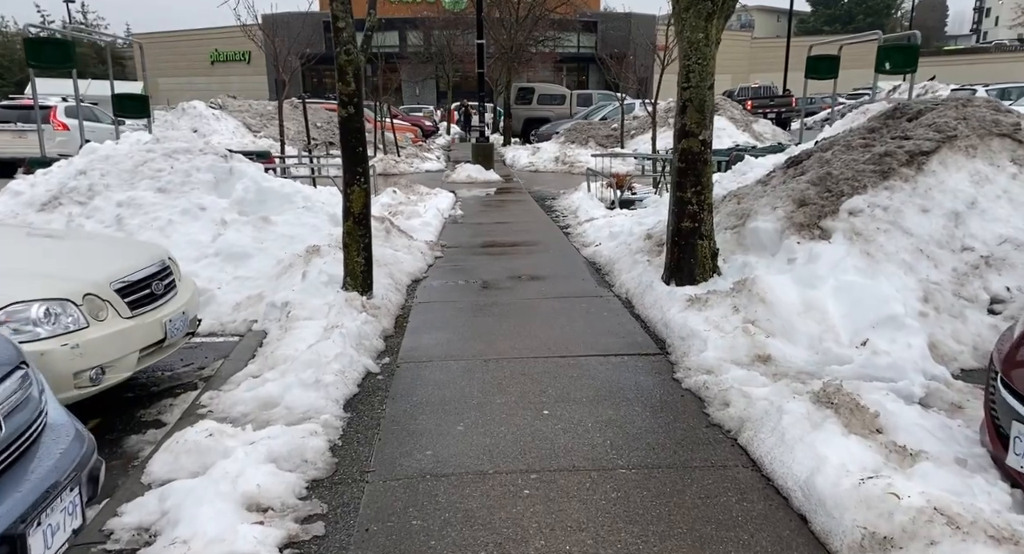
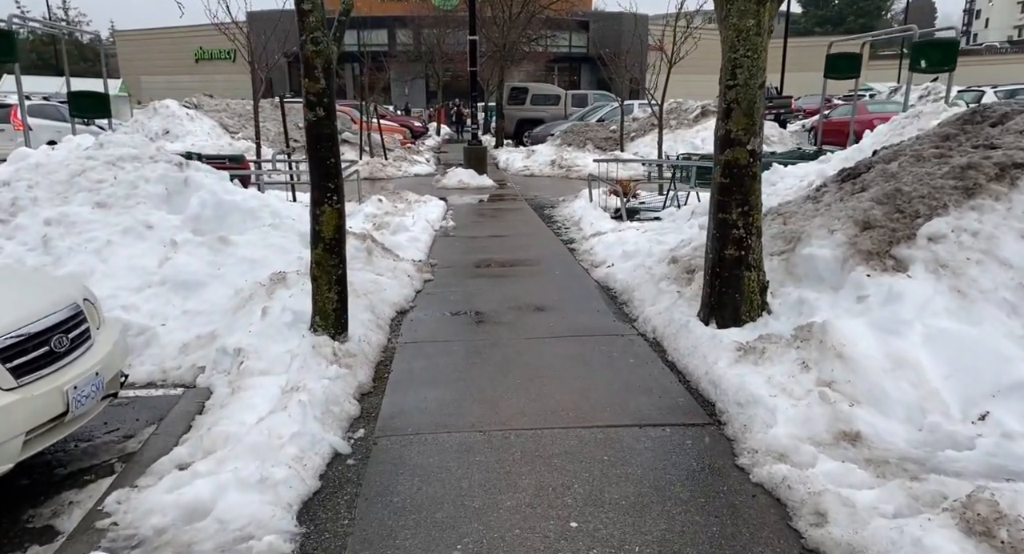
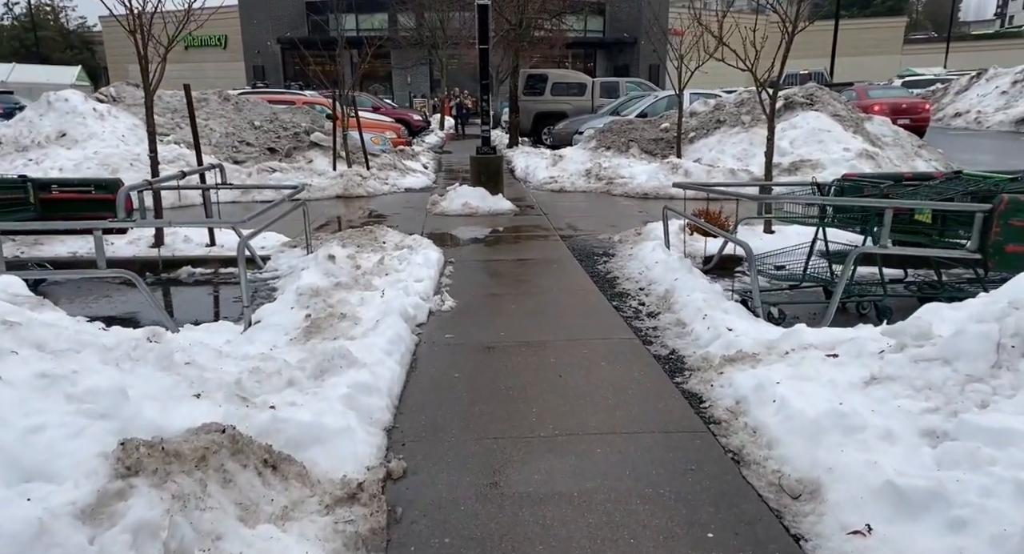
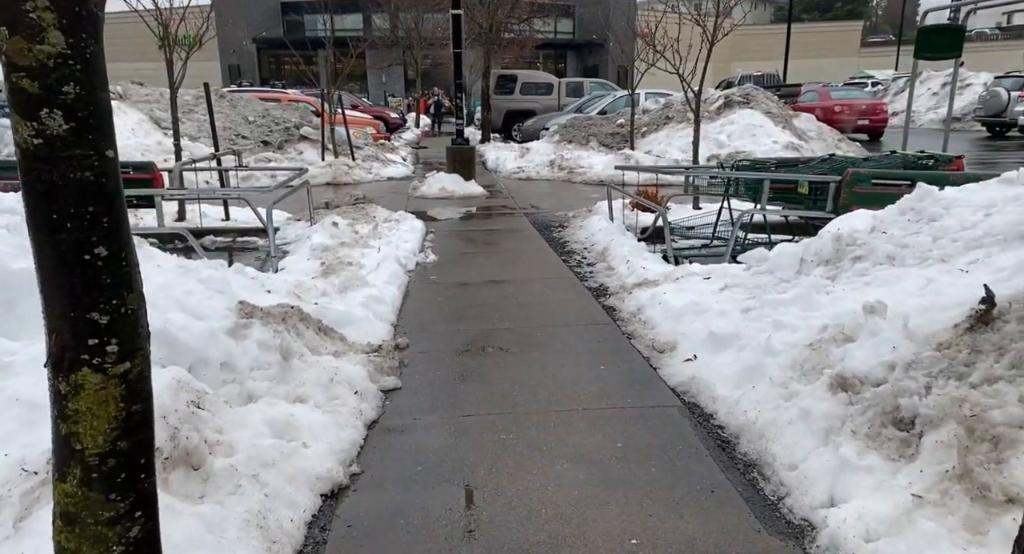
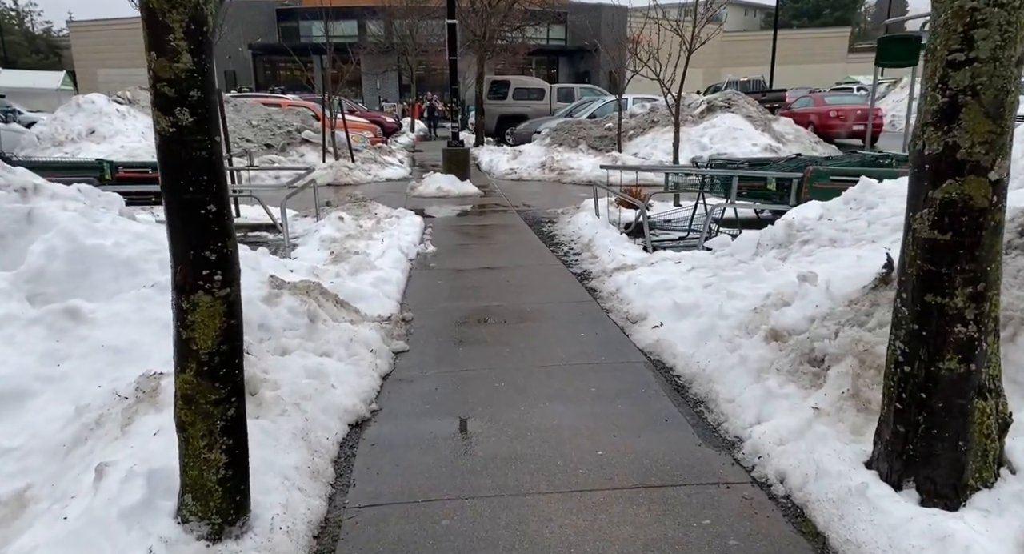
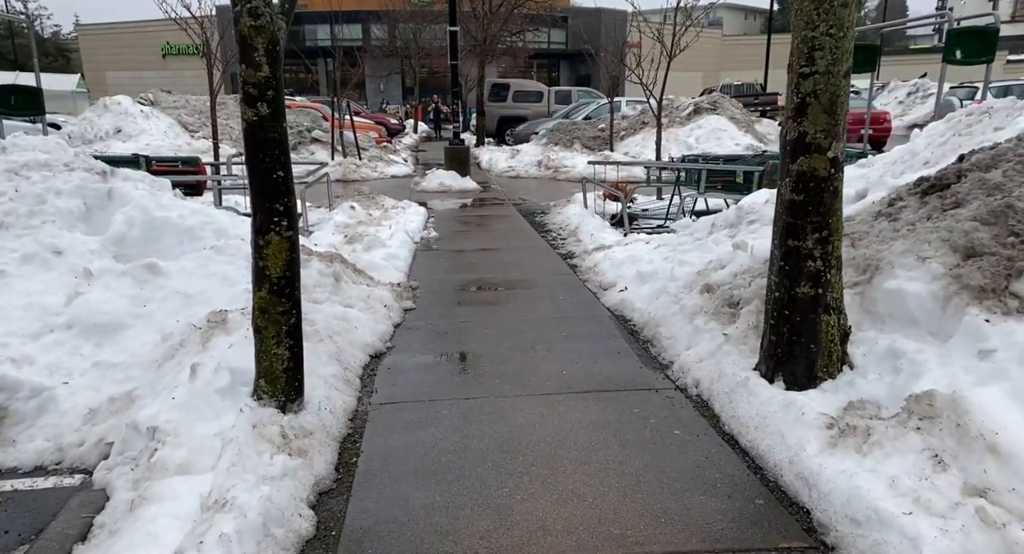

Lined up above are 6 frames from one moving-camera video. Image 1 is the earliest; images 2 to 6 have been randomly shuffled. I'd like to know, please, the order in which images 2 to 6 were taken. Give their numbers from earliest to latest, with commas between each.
2, 6, 5, 4, 3
